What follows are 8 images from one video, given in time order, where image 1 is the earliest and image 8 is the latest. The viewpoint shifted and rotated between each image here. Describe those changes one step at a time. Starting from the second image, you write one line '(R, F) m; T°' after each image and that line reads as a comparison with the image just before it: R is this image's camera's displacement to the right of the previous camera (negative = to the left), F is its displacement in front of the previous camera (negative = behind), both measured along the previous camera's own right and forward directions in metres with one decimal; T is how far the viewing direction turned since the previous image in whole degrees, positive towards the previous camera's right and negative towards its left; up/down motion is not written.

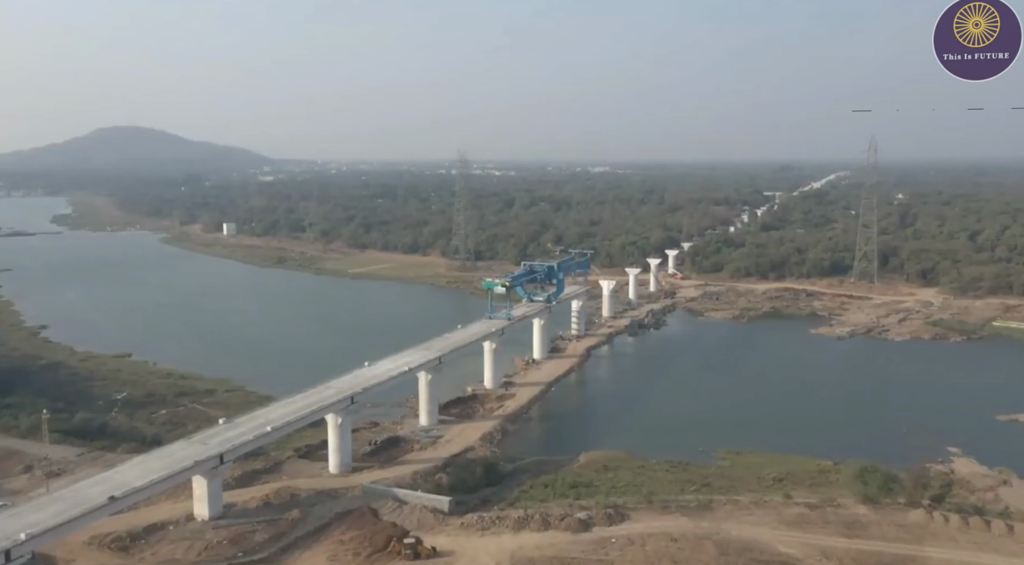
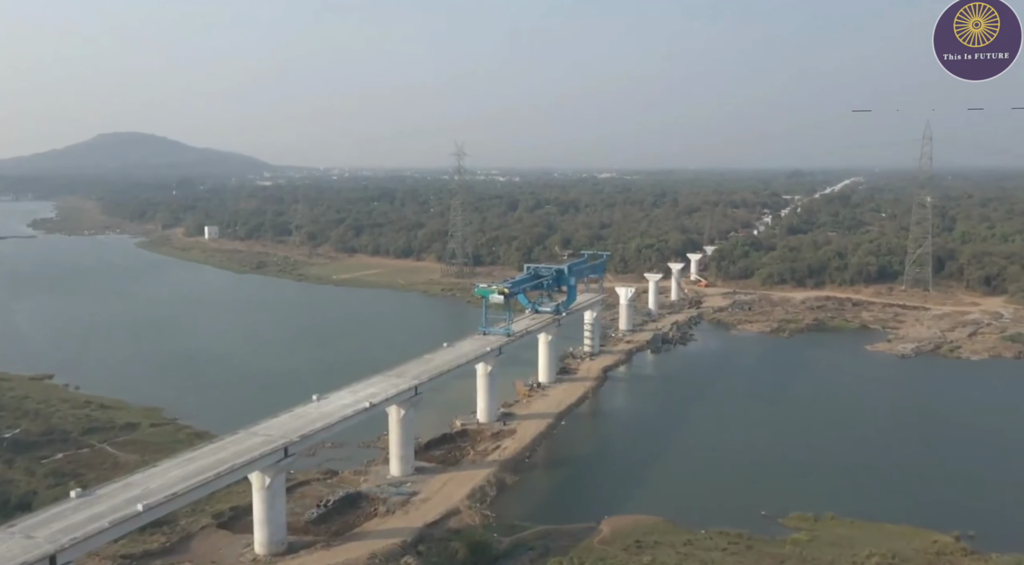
(+0.2, +6.9) m; 0°
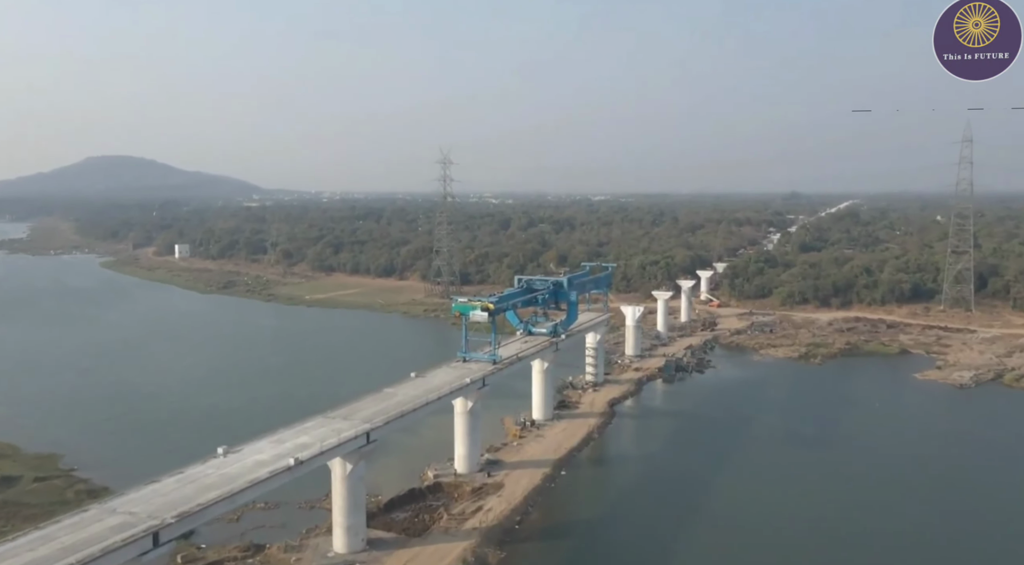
(+0.2, +5.6) m; 0°
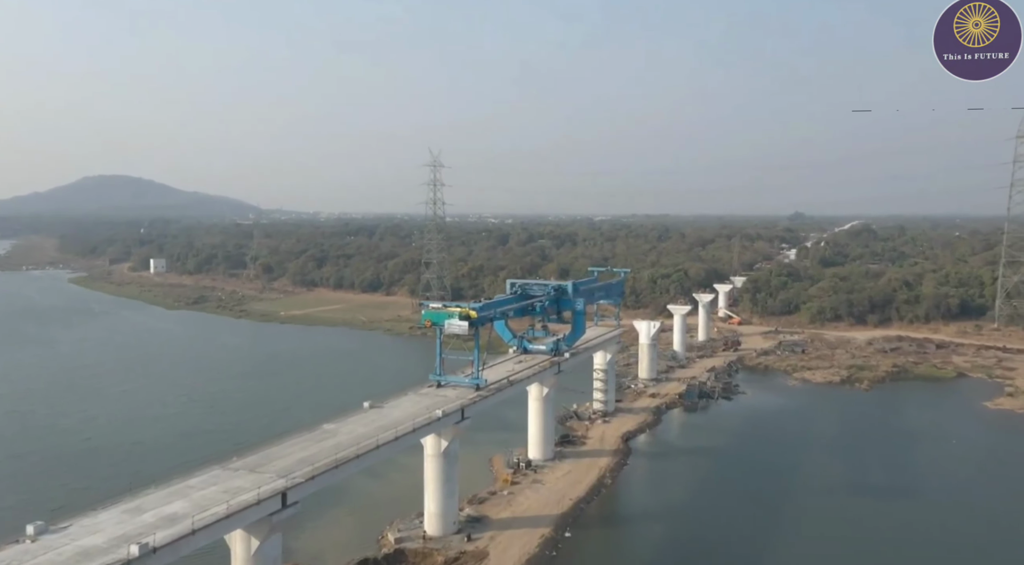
(+0.2, +5.2) m; 0°
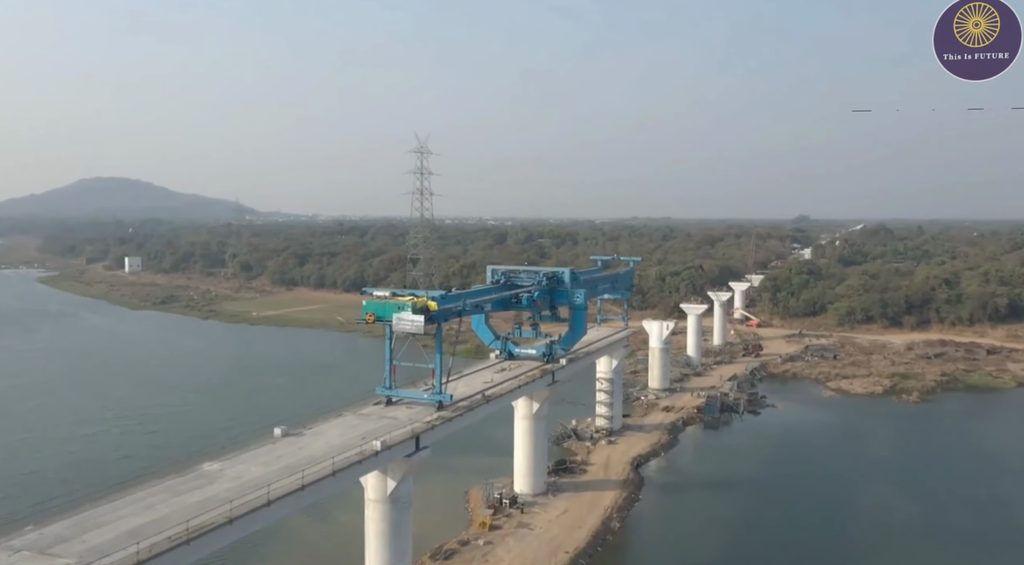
(+0.4, +4.5) m; 0°
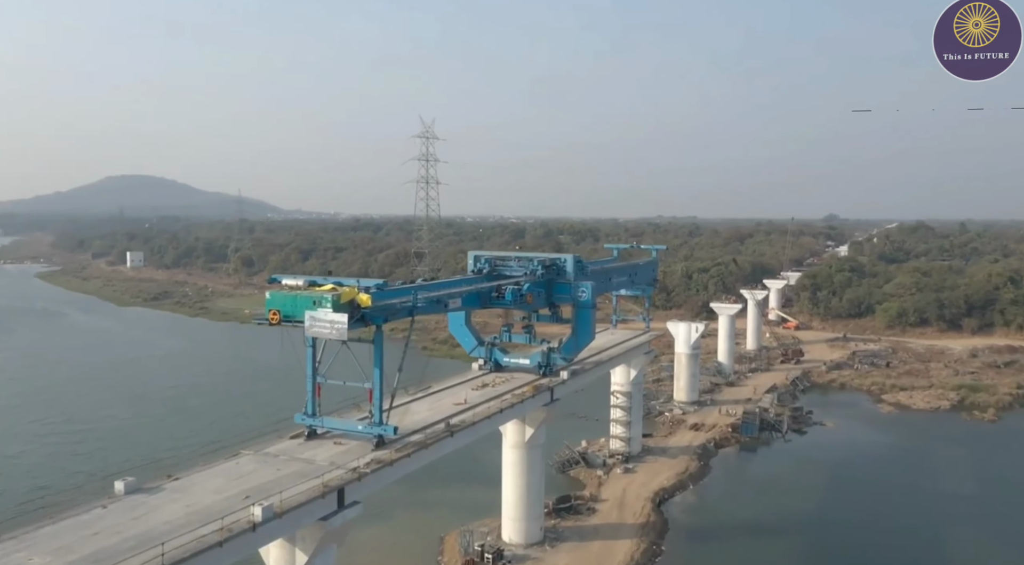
(+0.5, +3.7) m; -2°
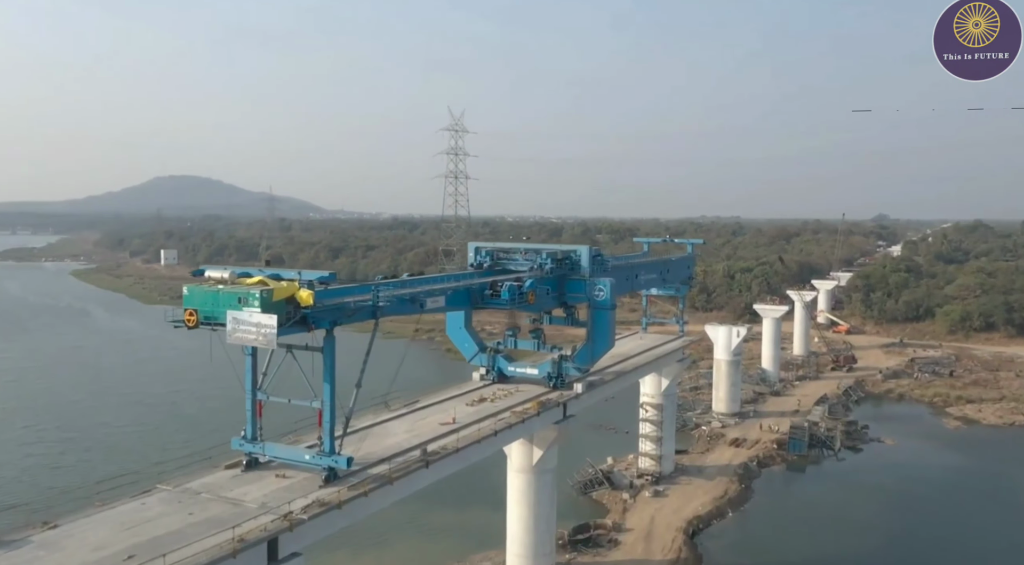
(+0.5, +1.9) m; -3°
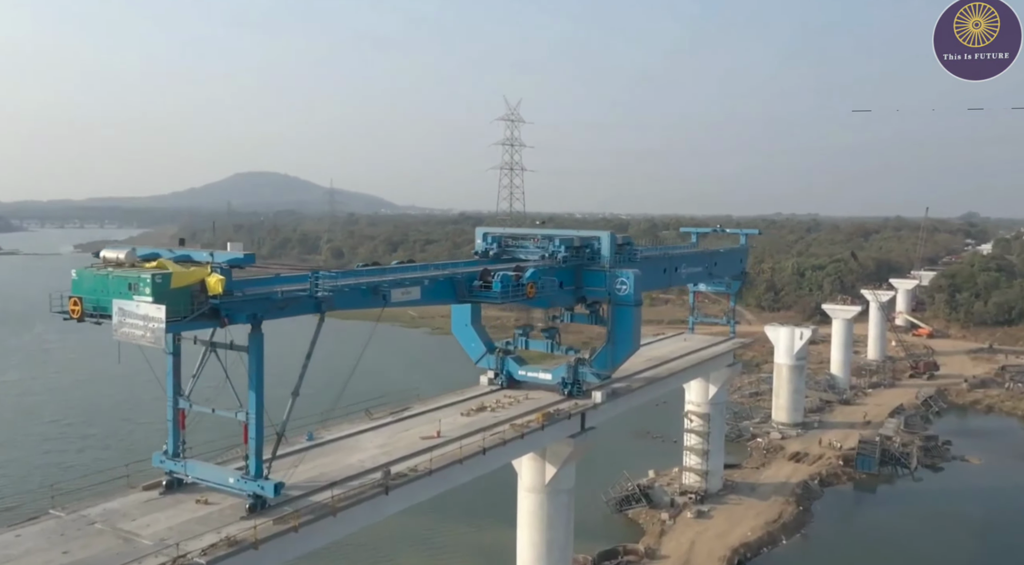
(+0.7, +1.5) m; -5°
